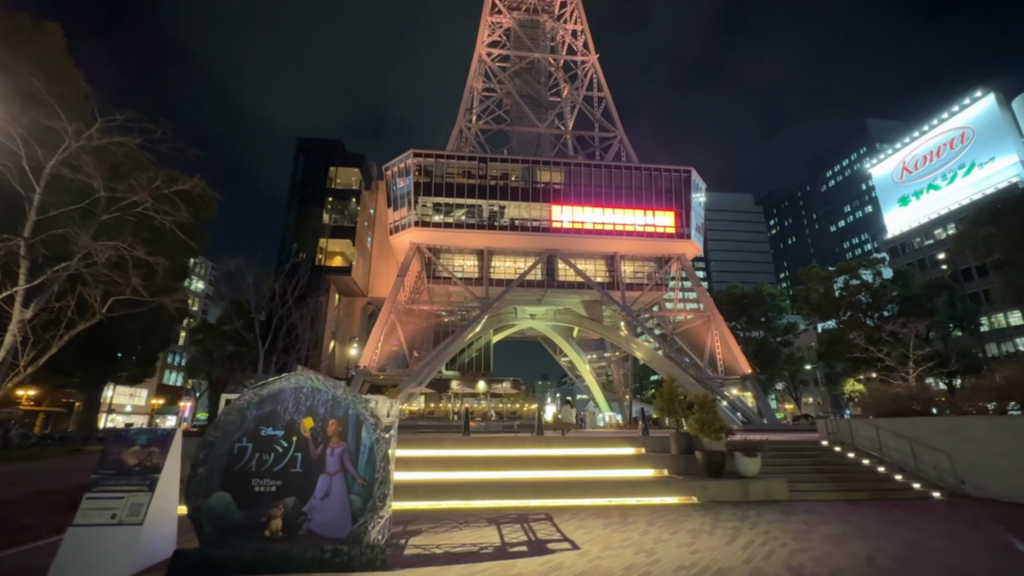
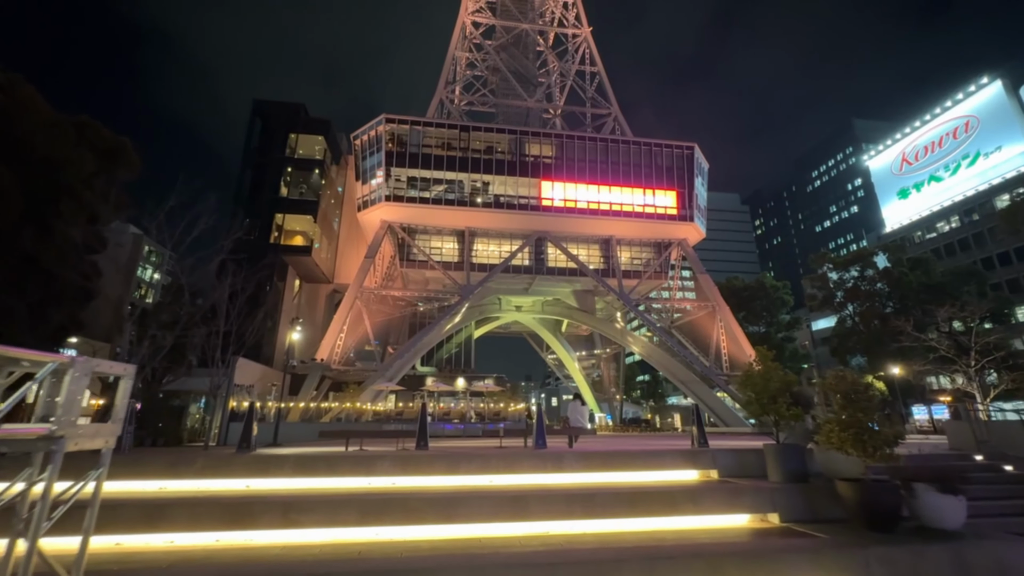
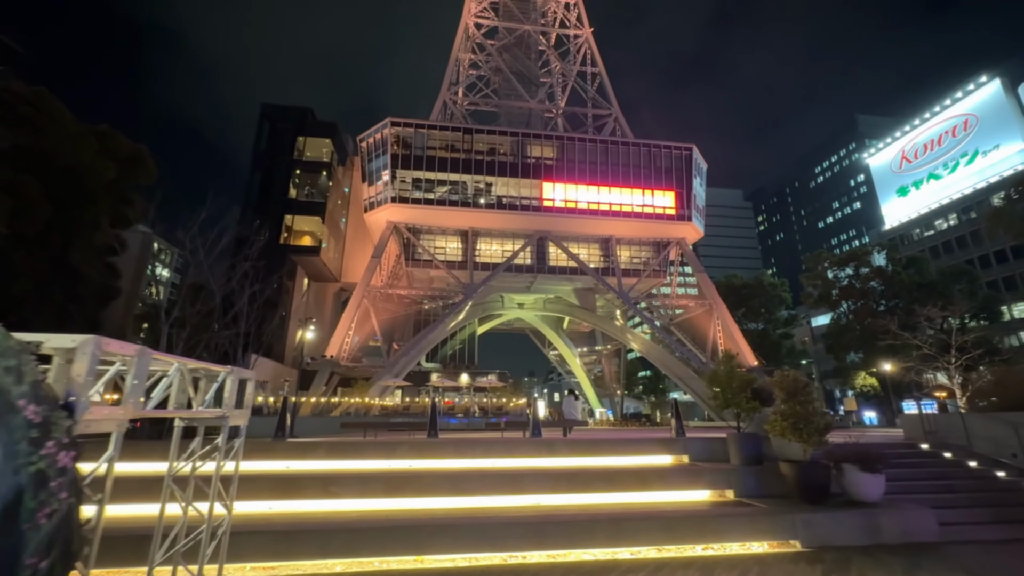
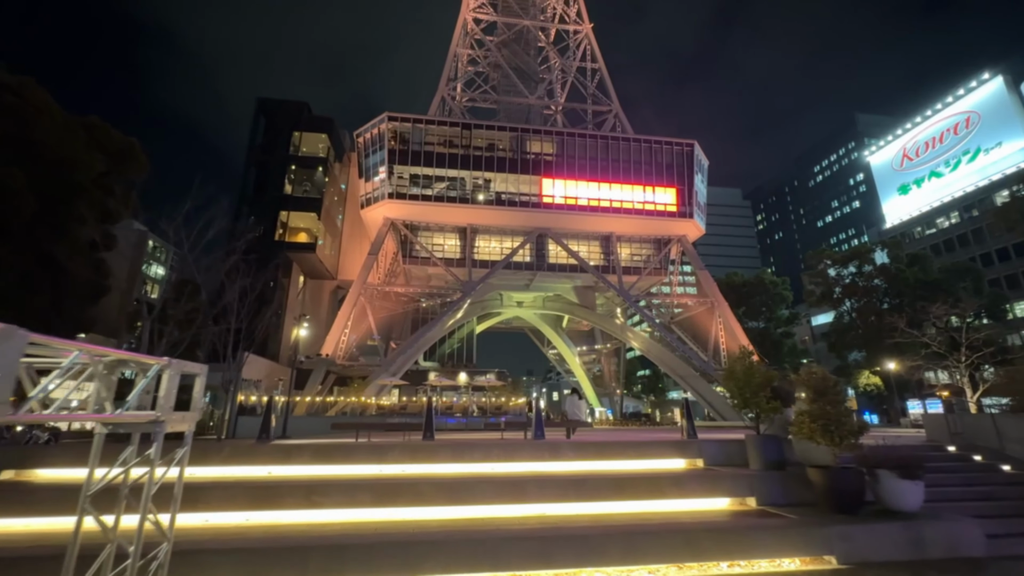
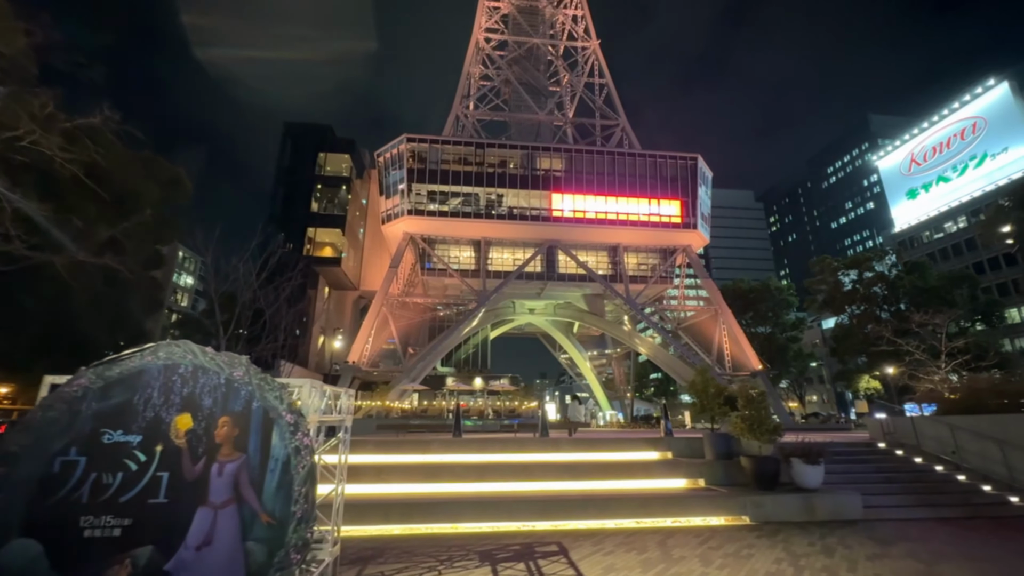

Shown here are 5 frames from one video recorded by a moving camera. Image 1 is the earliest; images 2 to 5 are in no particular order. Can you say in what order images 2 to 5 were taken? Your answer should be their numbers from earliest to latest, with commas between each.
5, 3, 4, 2
